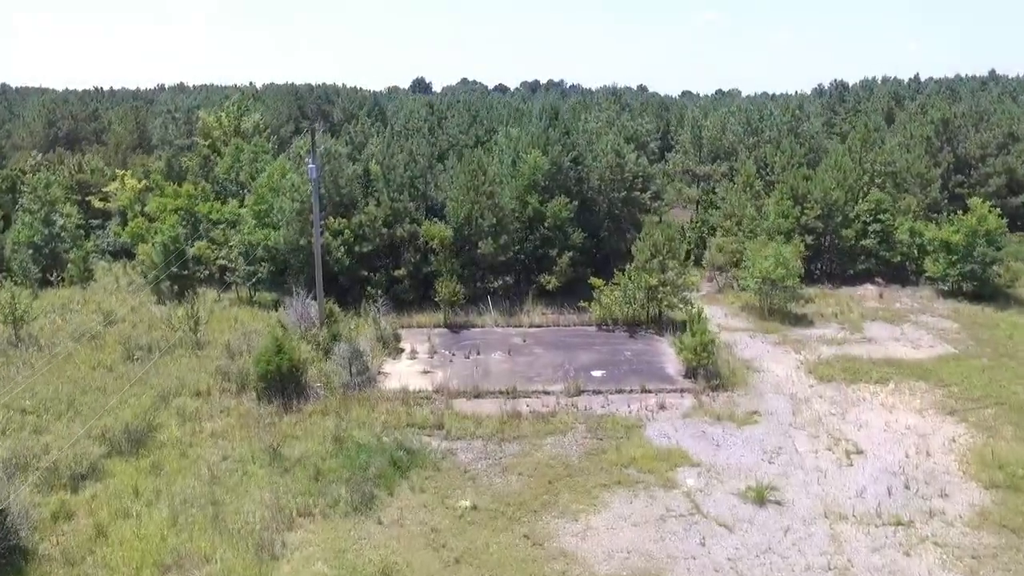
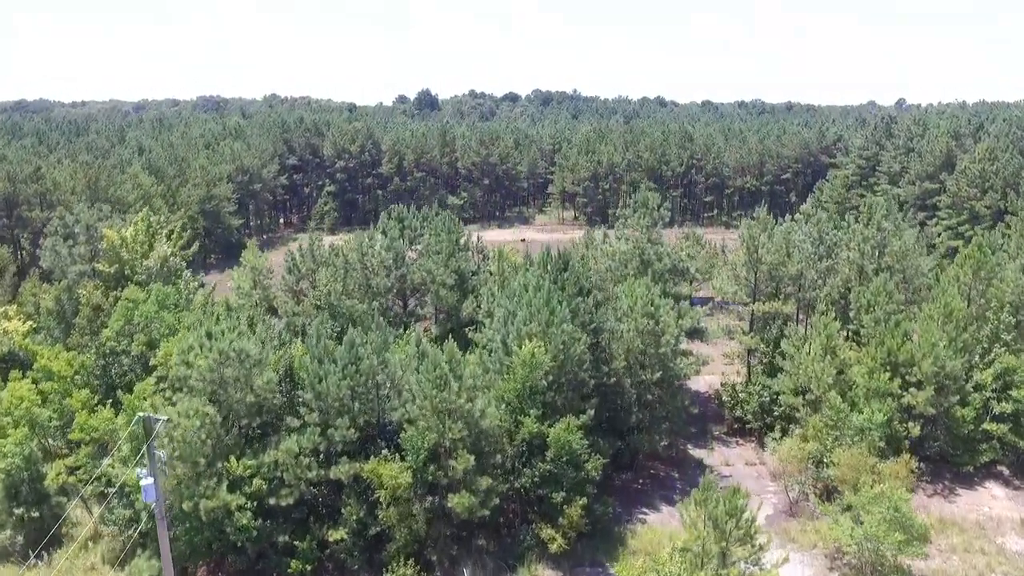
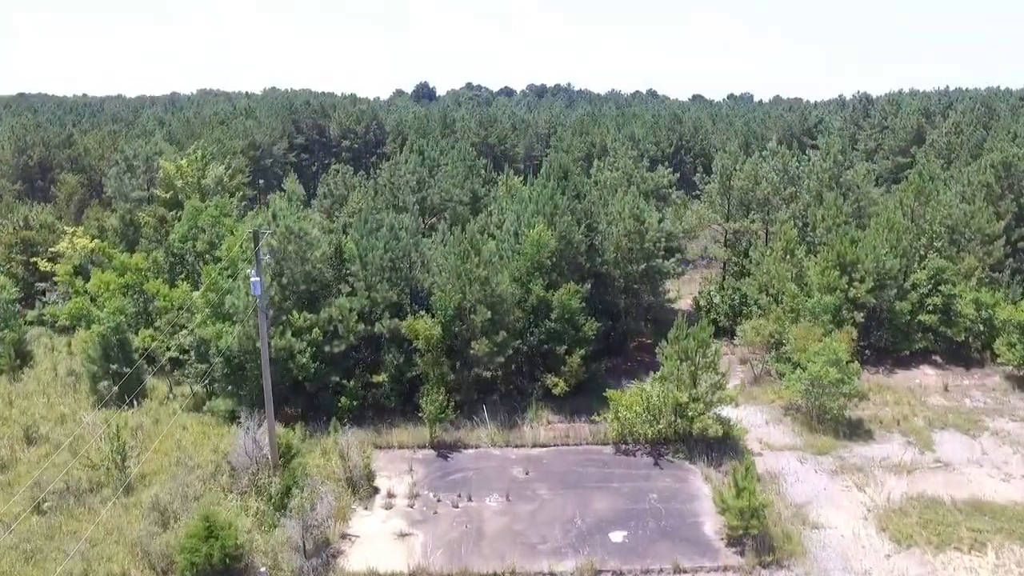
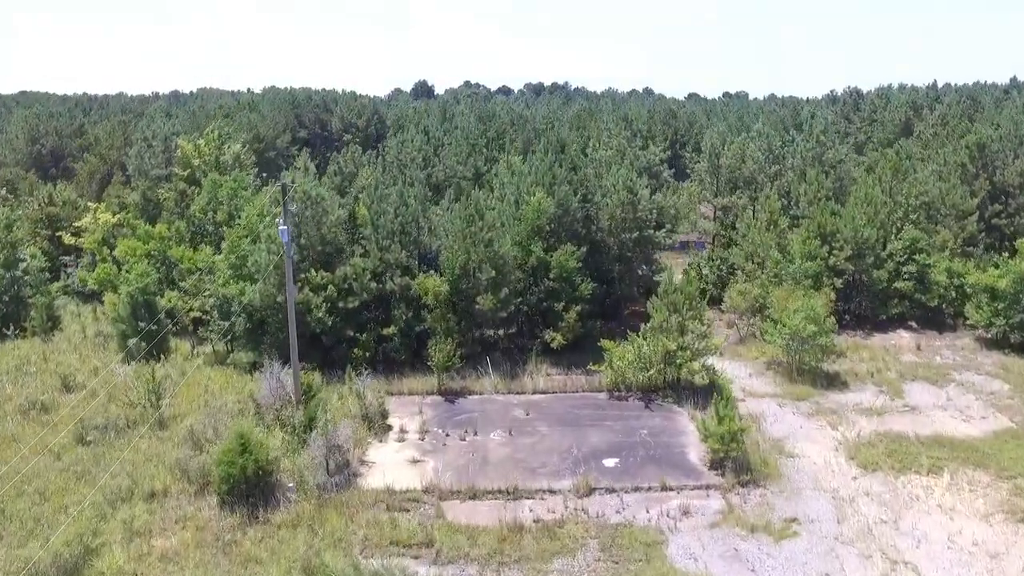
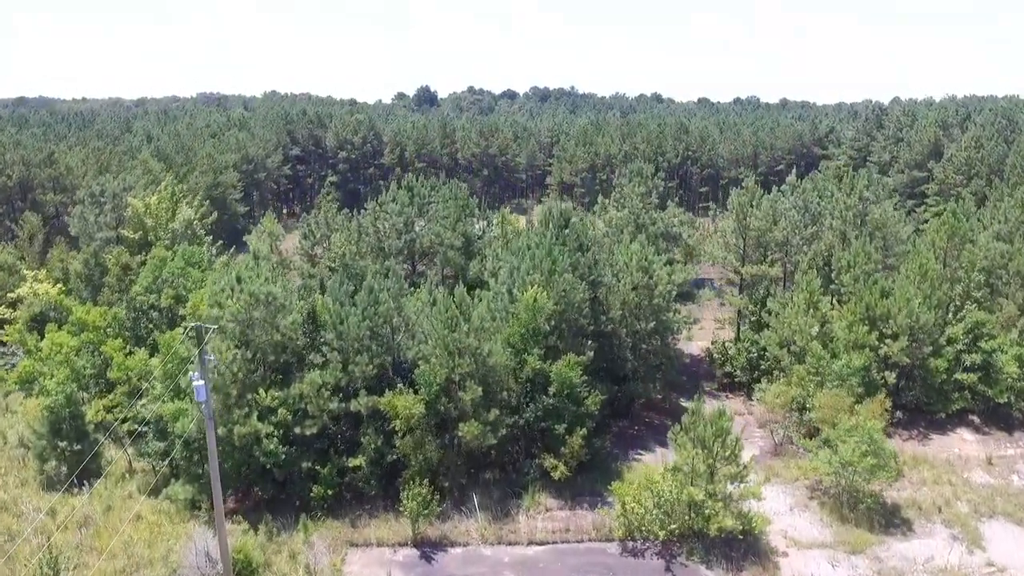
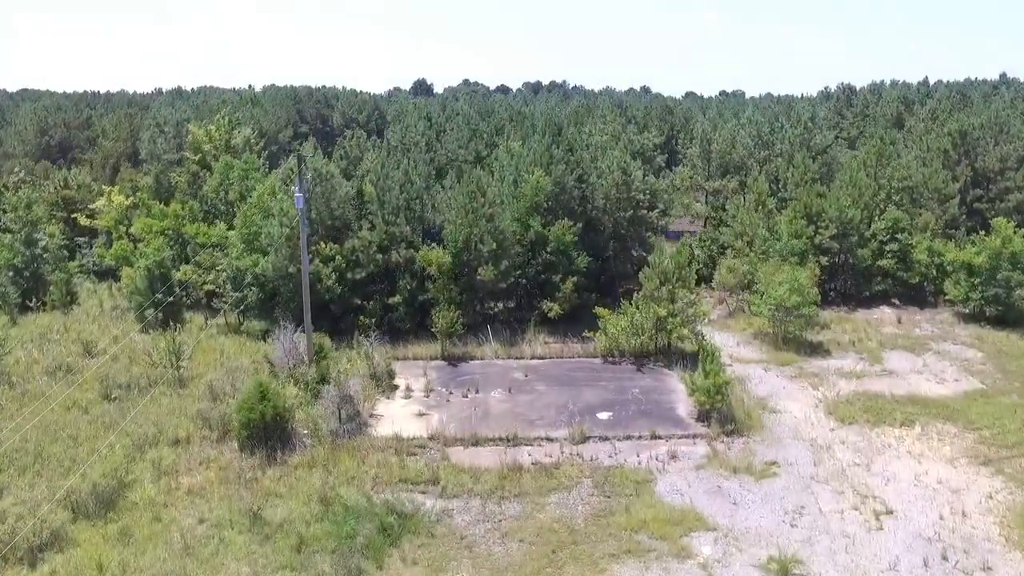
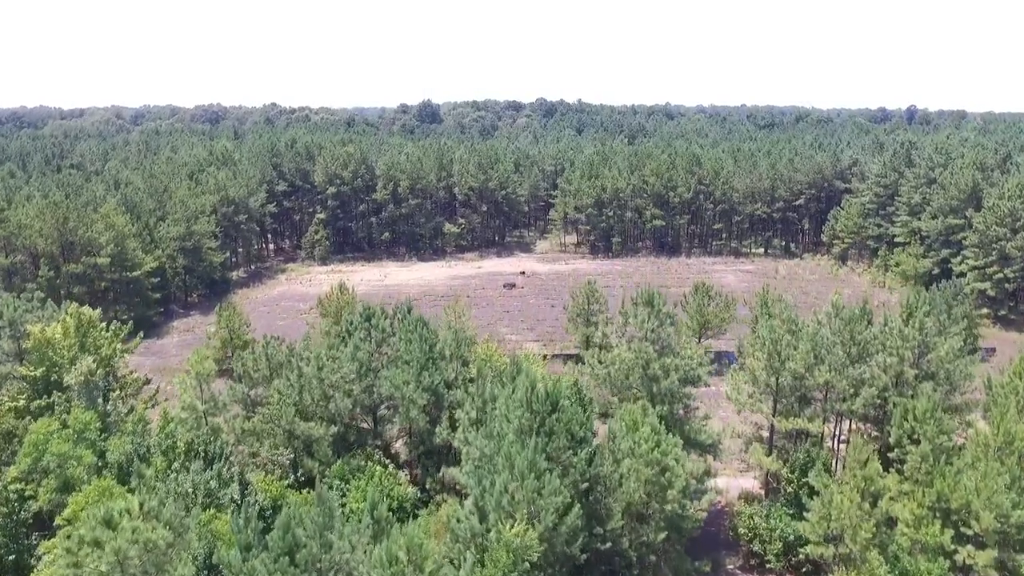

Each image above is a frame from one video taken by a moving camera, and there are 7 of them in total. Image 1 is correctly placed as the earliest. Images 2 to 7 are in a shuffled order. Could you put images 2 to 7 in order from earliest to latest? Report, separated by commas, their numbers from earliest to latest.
6, 4, 3, 5, 2, 7
